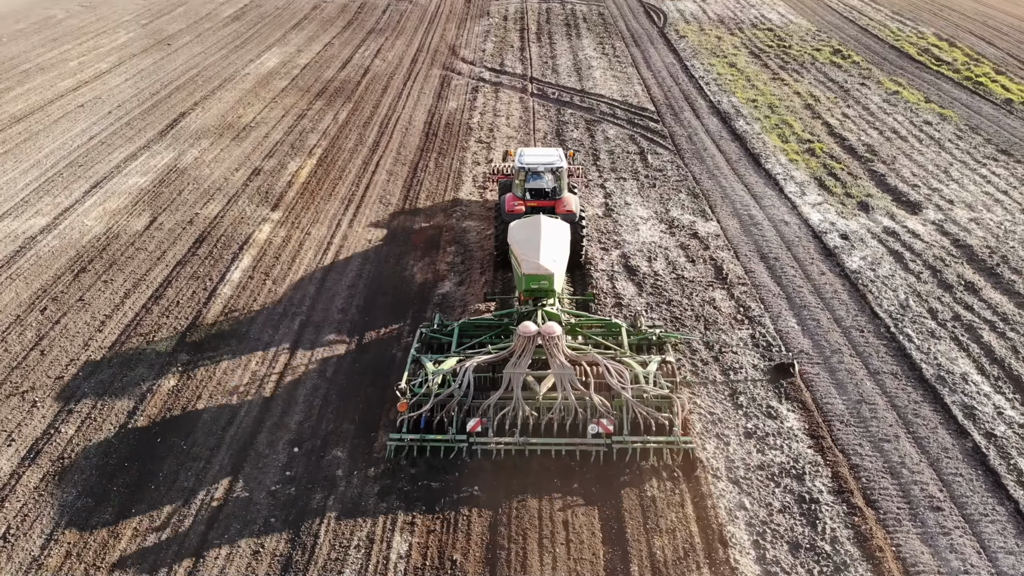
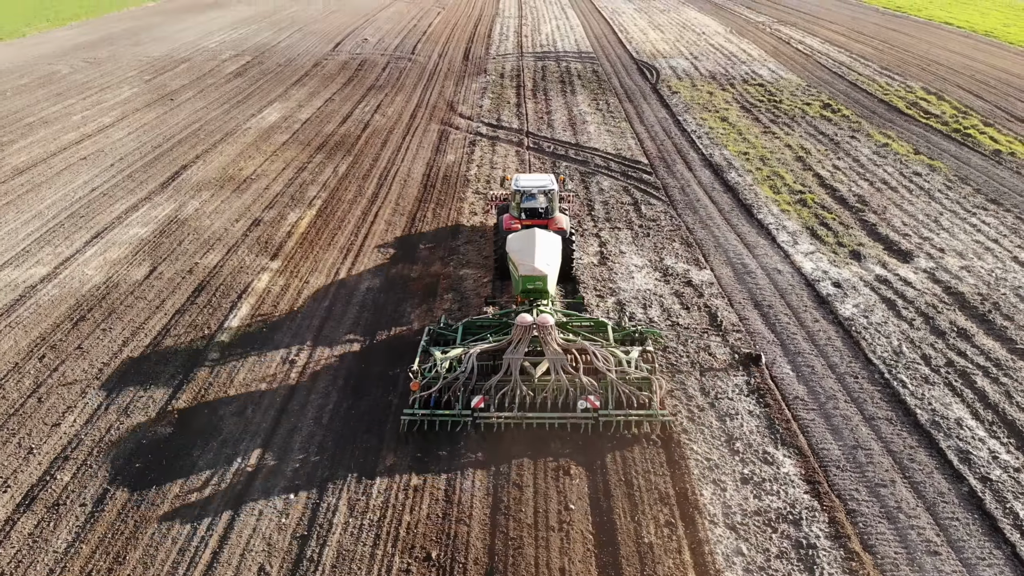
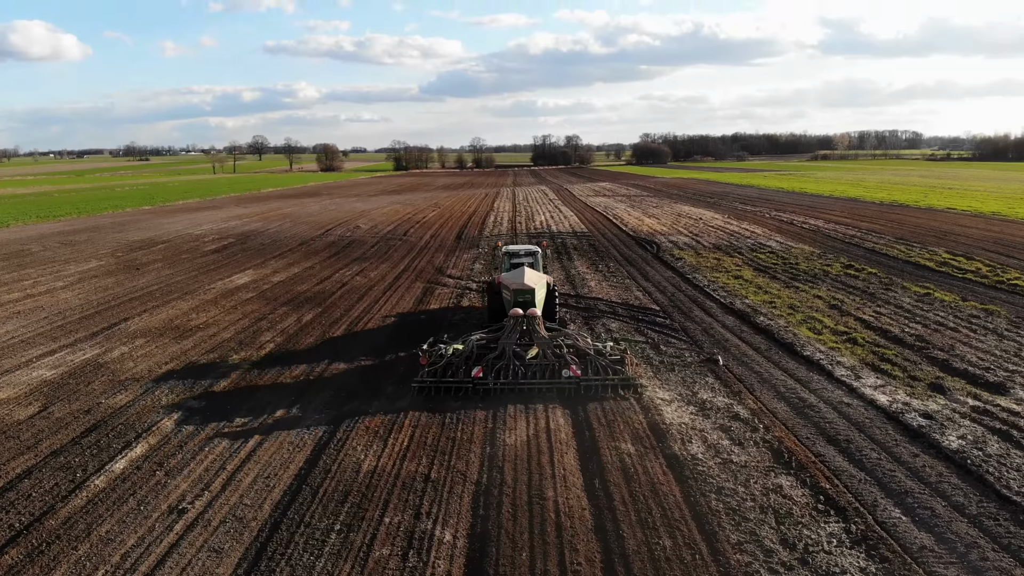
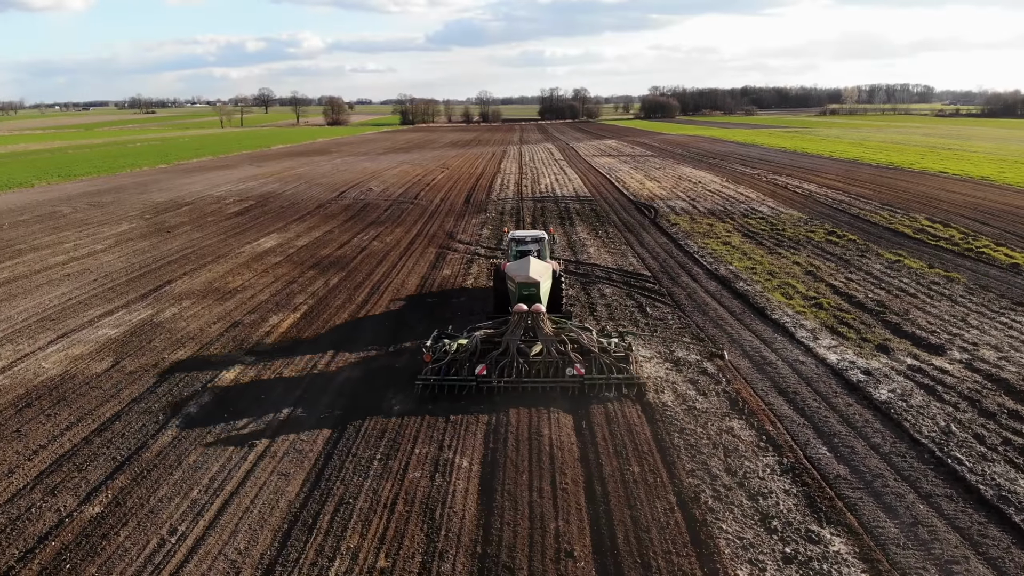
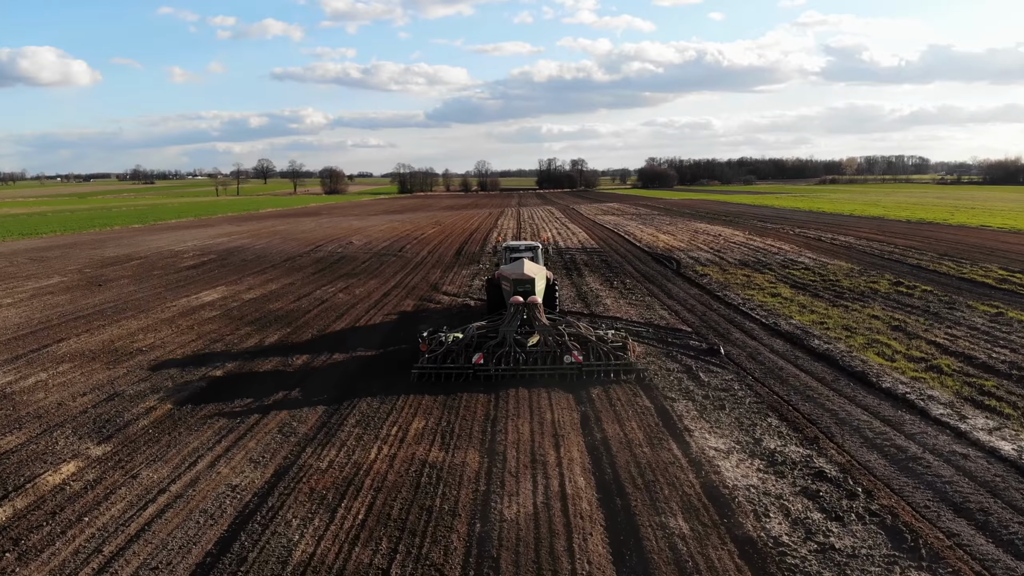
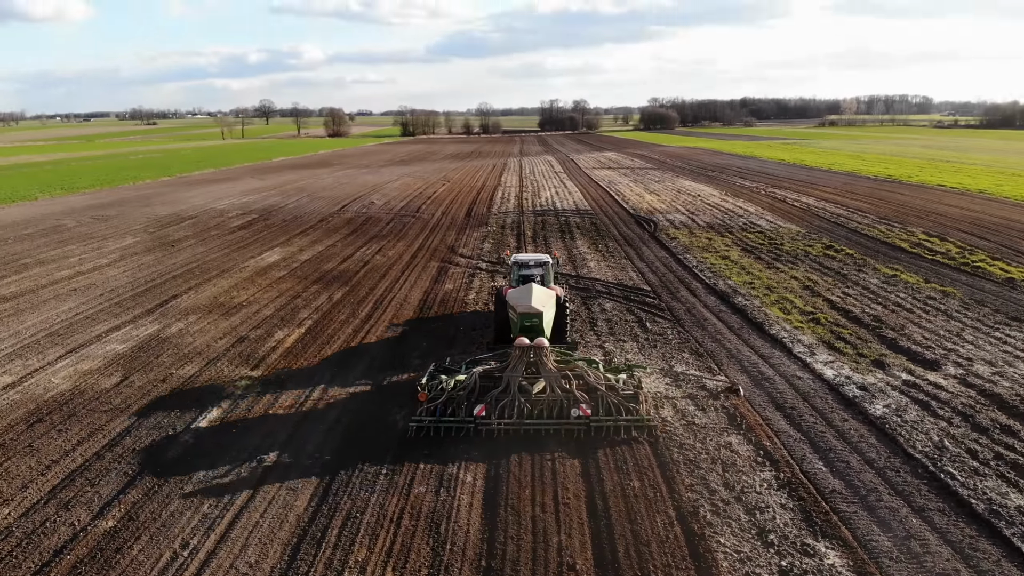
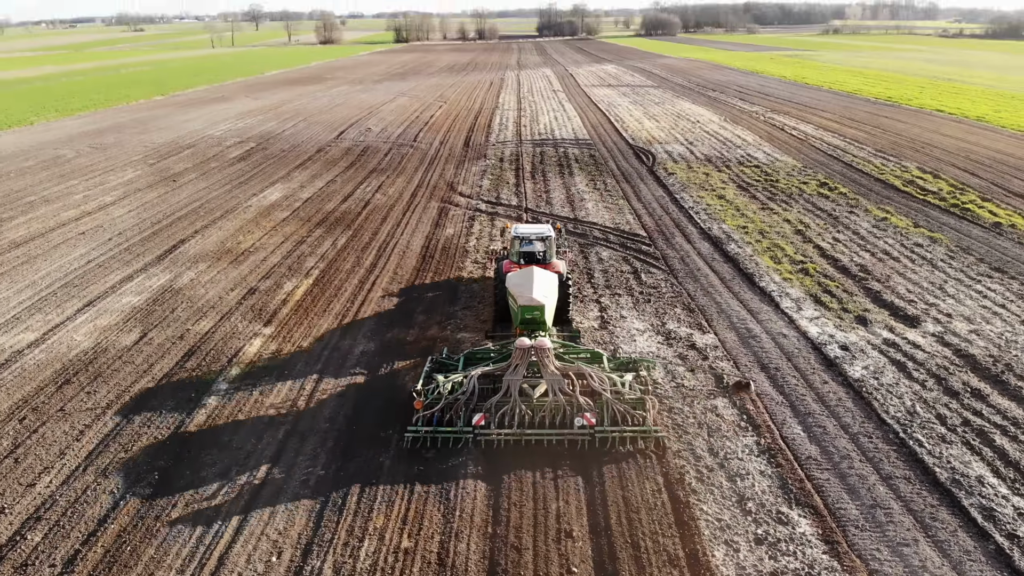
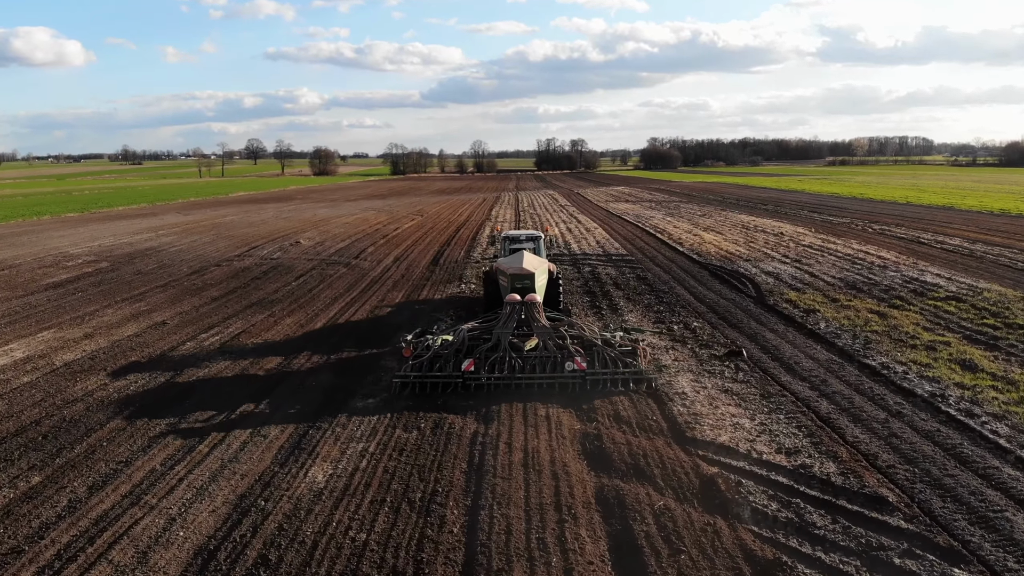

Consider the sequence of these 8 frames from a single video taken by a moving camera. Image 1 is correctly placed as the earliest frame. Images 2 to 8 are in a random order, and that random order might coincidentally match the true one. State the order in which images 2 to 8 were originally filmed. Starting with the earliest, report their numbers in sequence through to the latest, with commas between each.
2, 7, 6, 4, 3, 5, 8
